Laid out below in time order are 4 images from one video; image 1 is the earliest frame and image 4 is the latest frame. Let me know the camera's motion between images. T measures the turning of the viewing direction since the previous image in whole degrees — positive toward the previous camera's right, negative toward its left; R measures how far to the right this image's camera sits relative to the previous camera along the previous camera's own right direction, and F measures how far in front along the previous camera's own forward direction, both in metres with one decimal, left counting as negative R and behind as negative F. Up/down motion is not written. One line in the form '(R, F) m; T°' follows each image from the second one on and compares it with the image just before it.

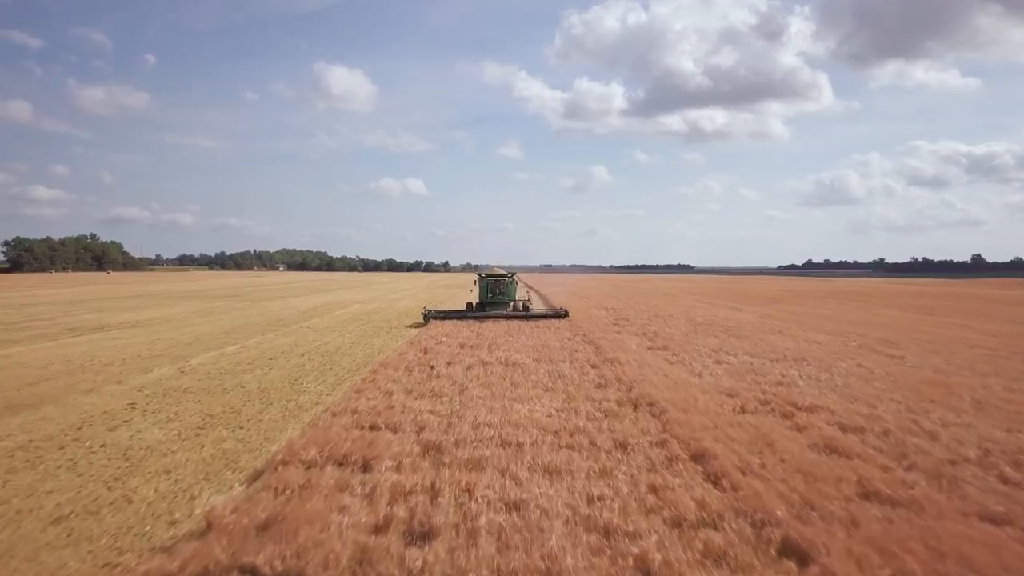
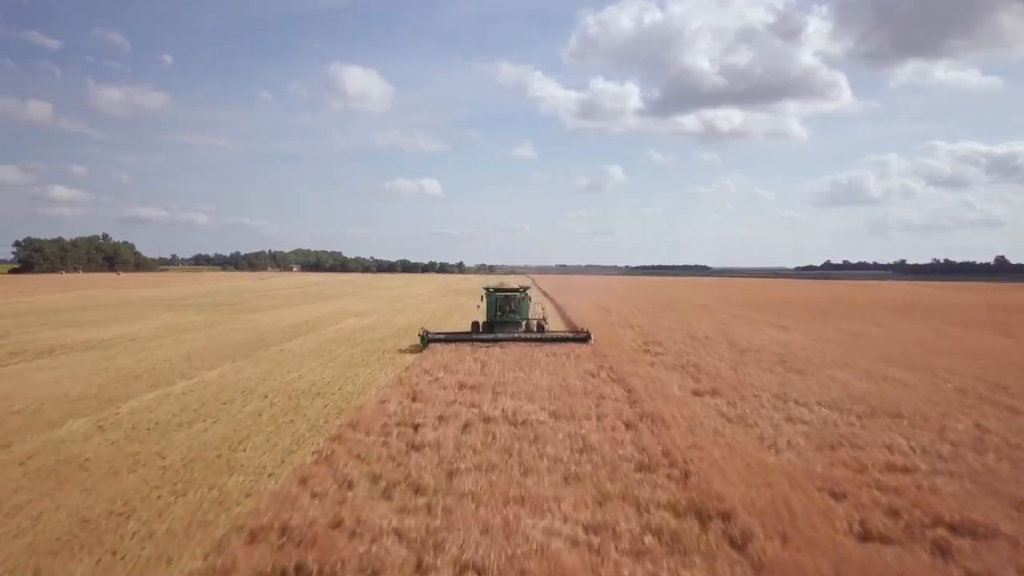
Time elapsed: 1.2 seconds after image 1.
(0.0, +1.9) m; -1°
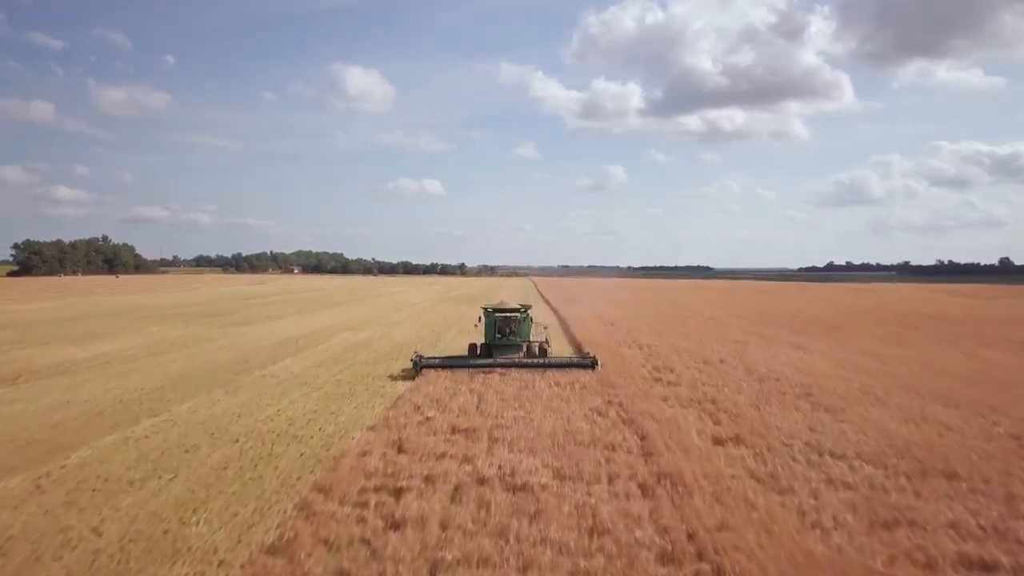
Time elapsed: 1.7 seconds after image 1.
(0.0, +0.8) m; 0°
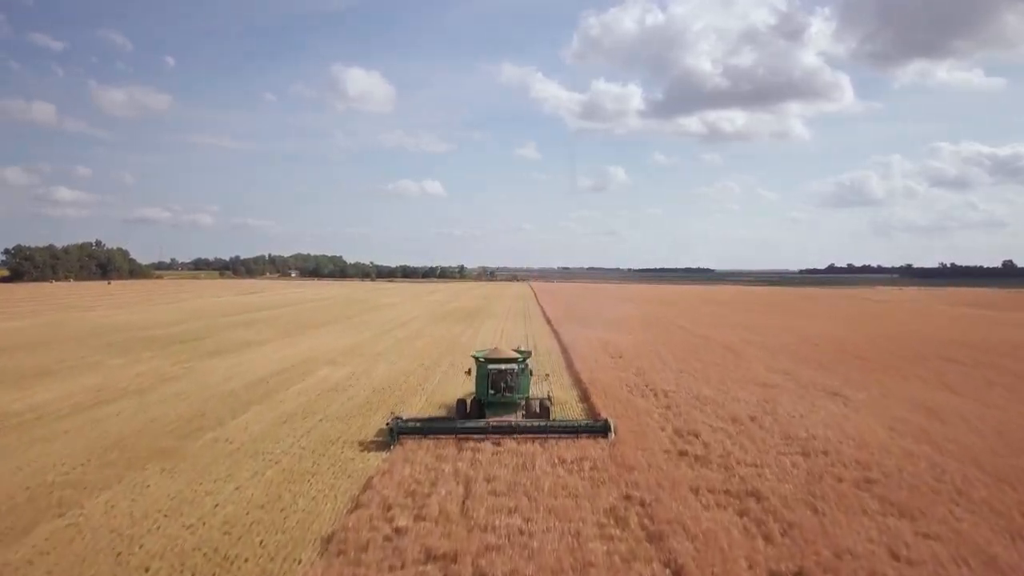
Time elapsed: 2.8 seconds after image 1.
(+0.1, +1.7) m; 0°
